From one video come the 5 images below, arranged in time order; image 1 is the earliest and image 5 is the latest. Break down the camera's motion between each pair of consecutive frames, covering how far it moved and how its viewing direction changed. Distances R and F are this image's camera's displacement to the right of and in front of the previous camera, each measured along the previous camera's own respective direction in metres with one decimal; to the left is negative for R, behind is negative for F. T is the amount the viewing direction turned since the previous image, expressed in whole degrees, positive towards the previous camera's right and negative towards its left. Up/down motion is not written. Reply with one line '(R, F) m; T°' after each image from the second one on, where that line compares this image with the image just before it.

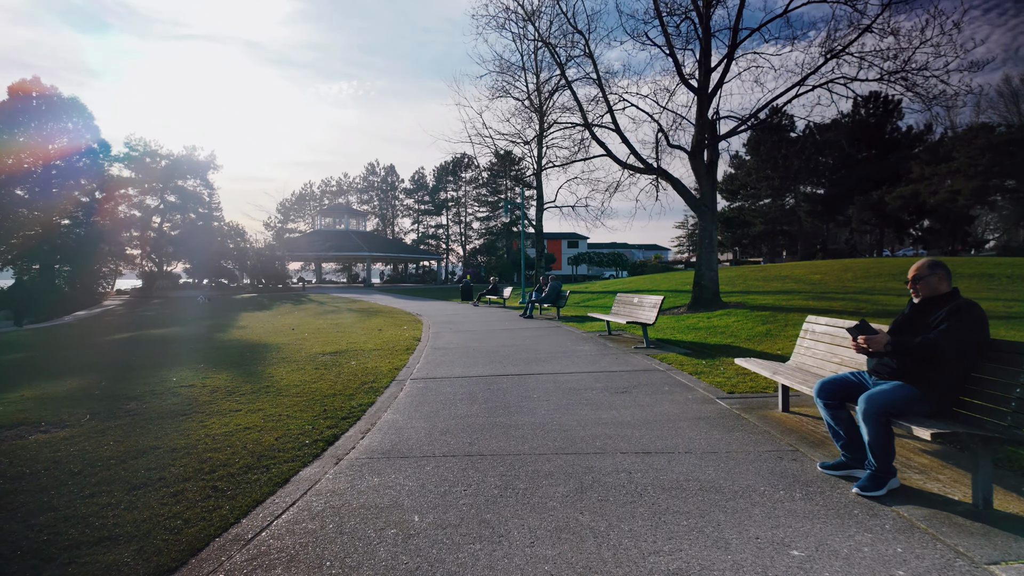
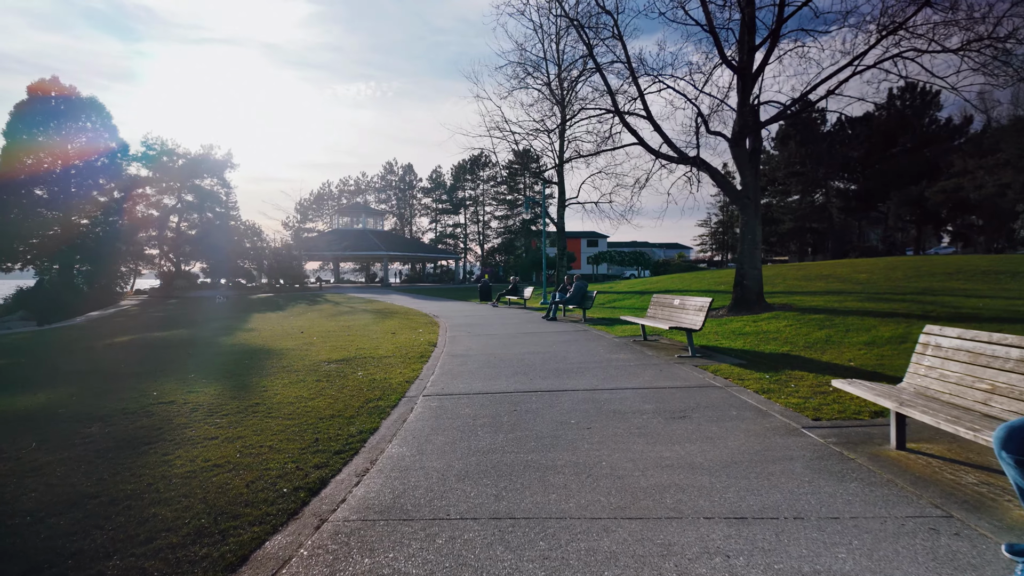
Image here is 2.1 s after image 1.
(-0.2, +1.2) m; -2°
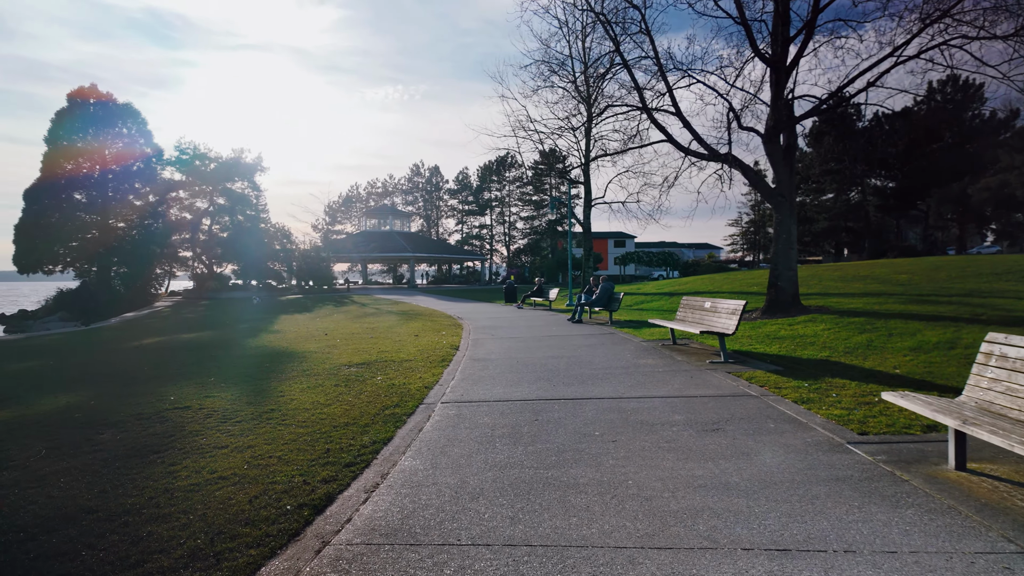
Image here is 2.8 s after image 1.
(+0.1, +0.3) m; -3°
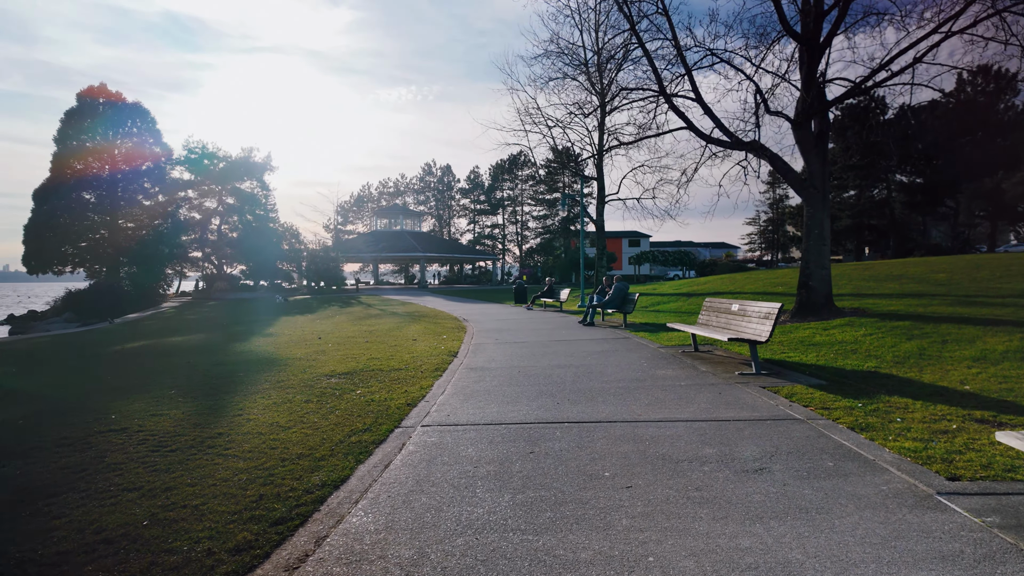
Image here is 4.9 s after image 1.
(+0.2, +1.1) m; -1°
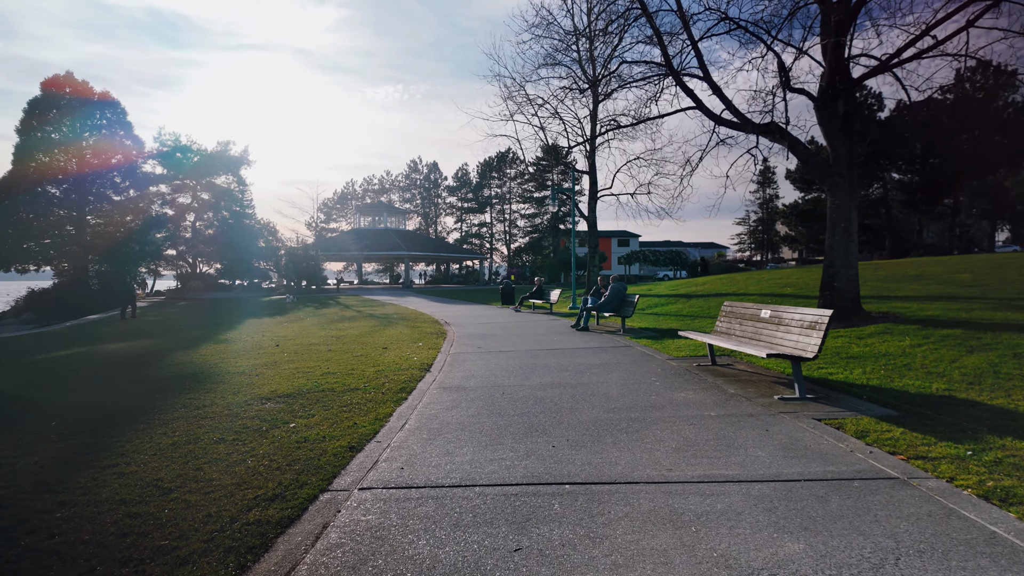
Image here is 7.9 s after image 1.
(+0.1, +1.7) m; +1°
